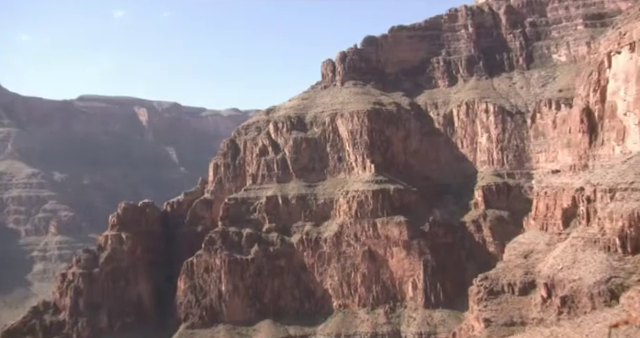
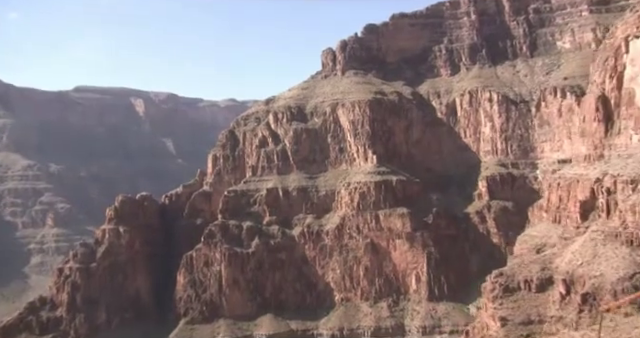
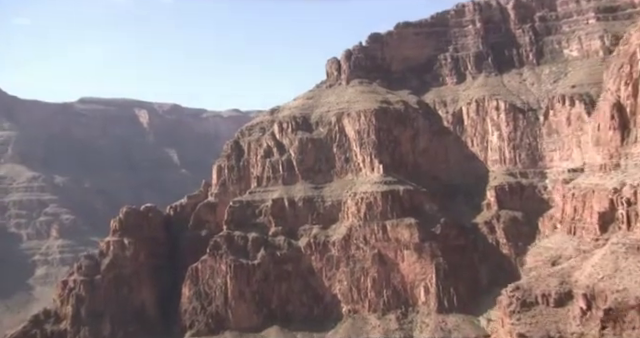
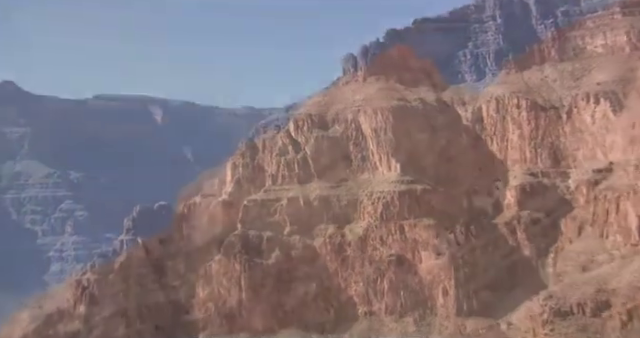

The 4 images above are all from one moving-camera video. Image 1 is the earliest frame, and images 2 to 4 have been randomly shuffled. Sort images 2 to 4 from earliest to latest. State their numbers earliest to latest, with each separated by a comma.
2, 3, 4
